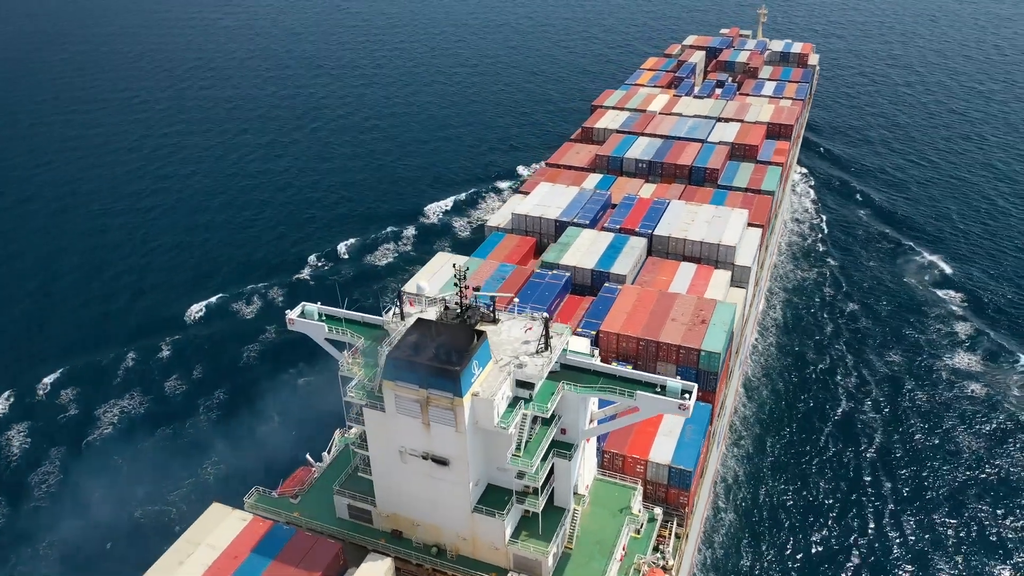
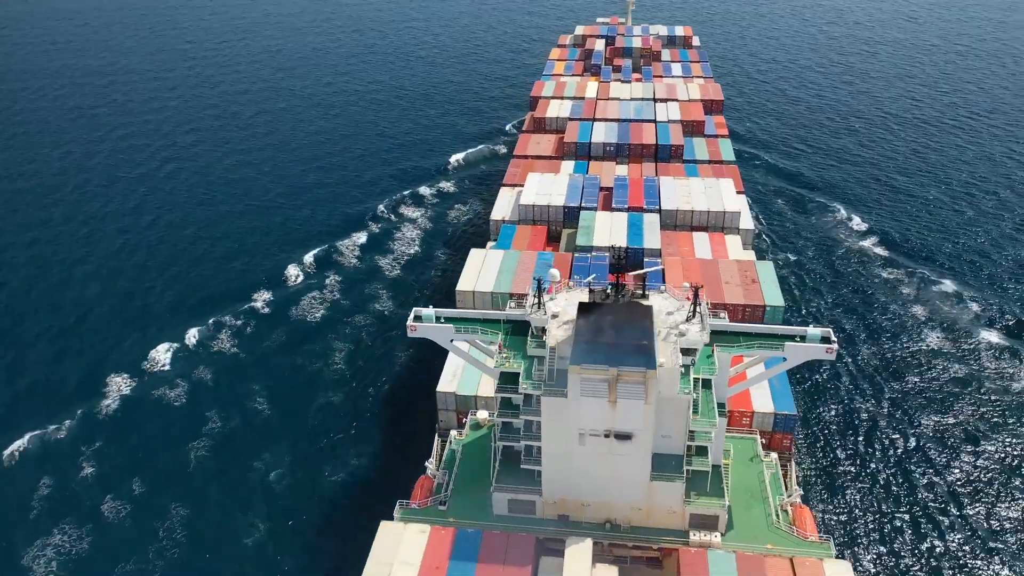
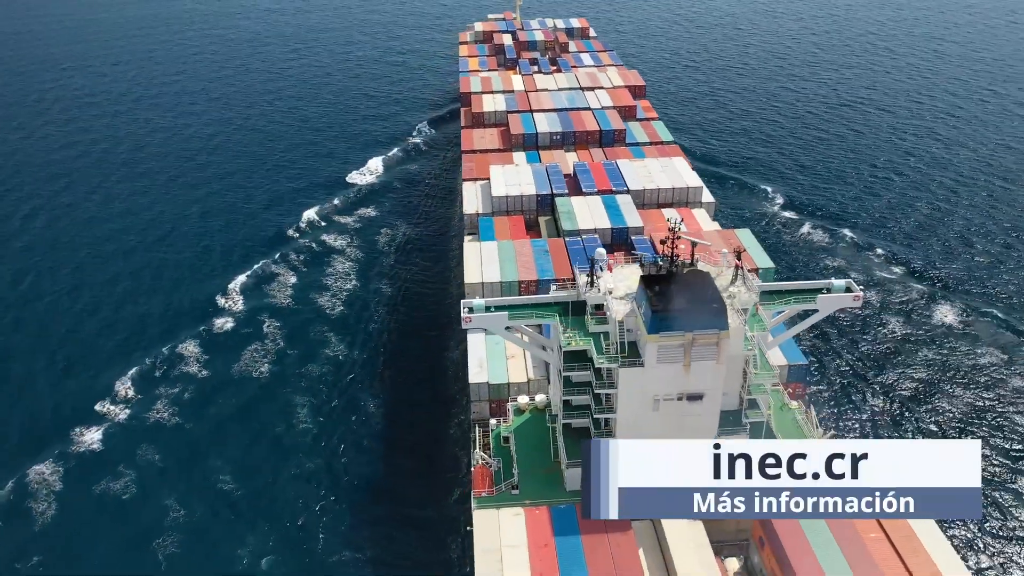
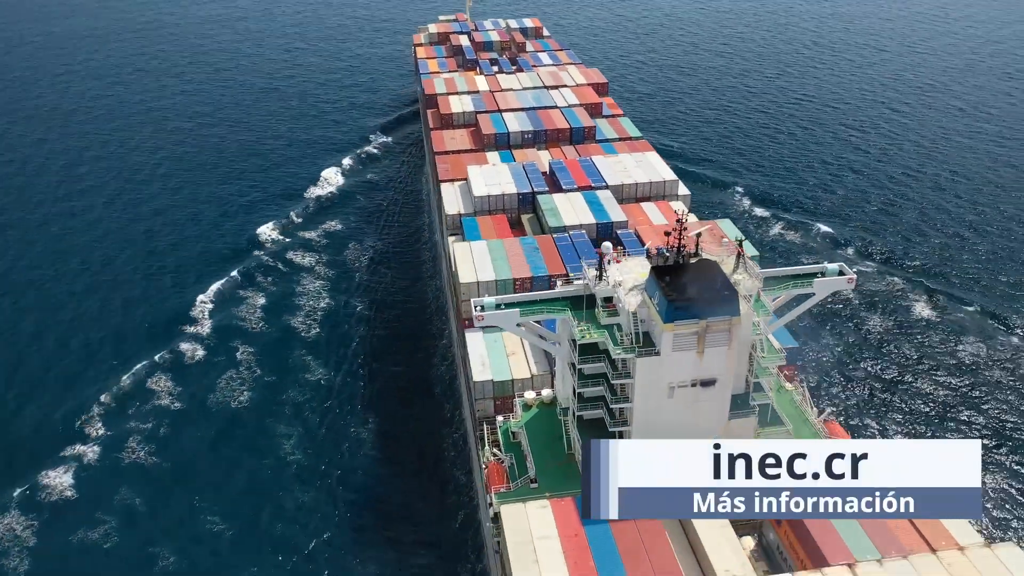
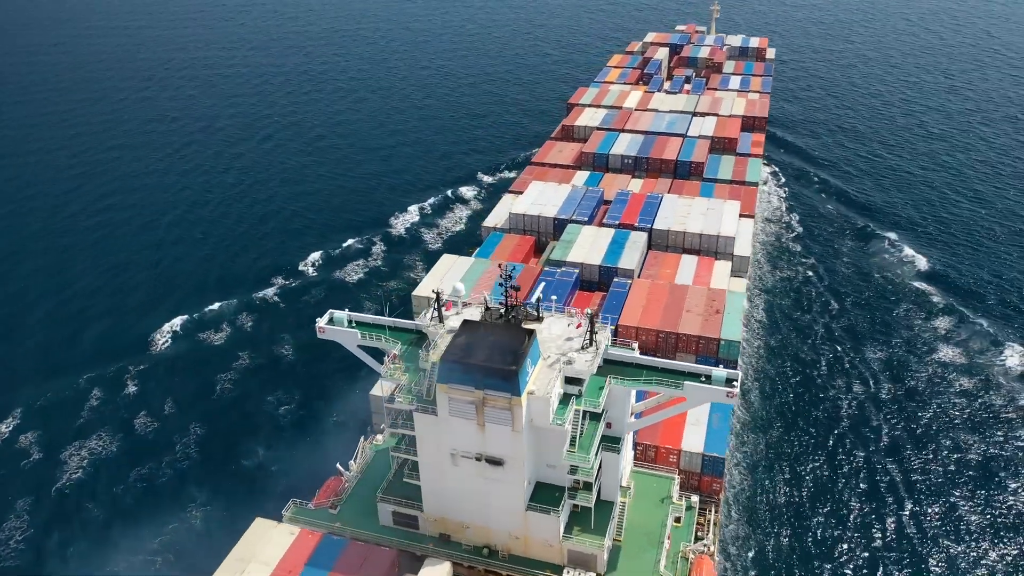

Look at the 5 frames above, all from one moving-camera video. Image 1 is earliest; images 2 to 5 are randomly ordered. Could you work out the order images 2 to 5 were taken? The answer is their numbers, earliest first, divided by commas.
5, 2, 3, 4
